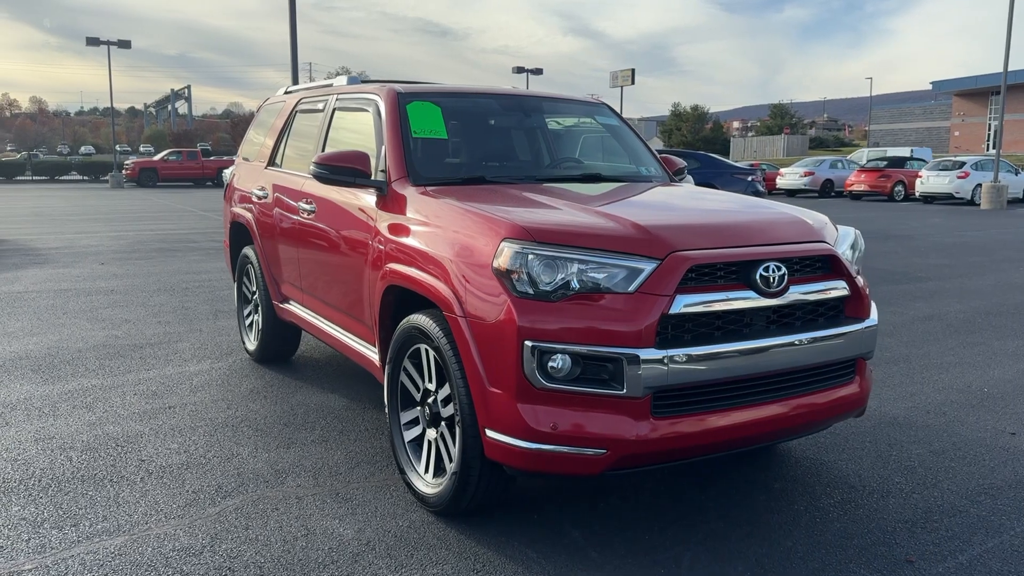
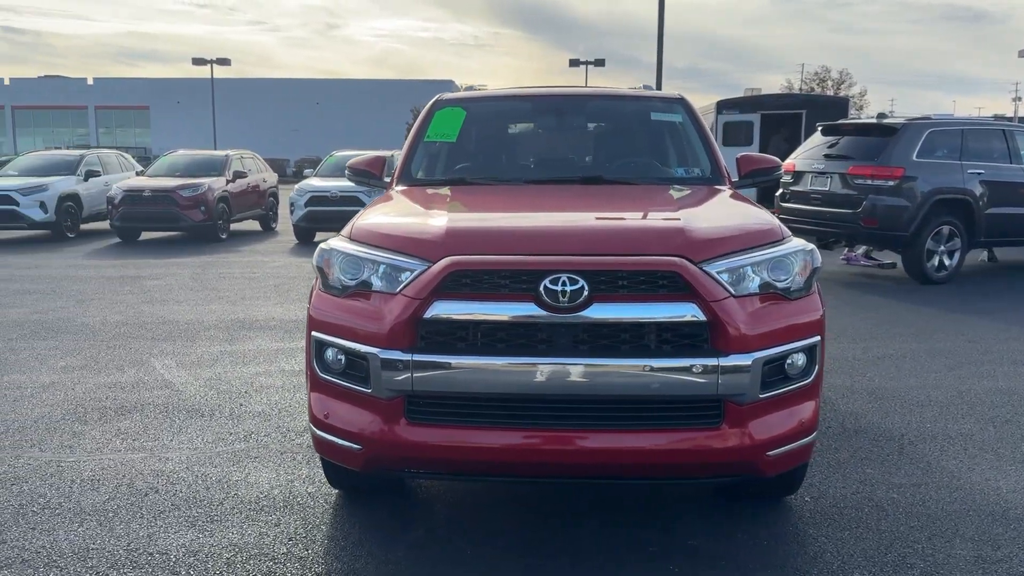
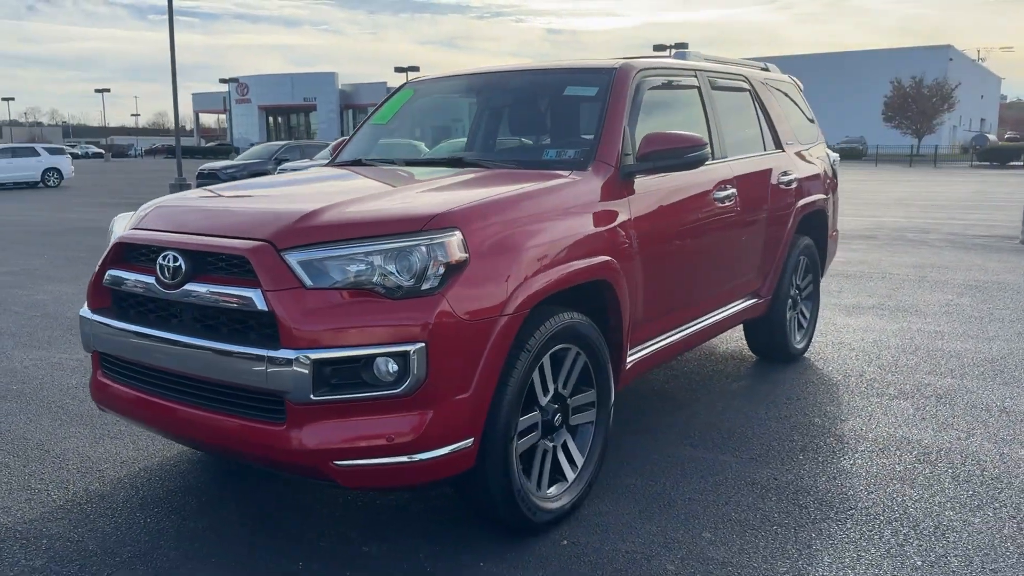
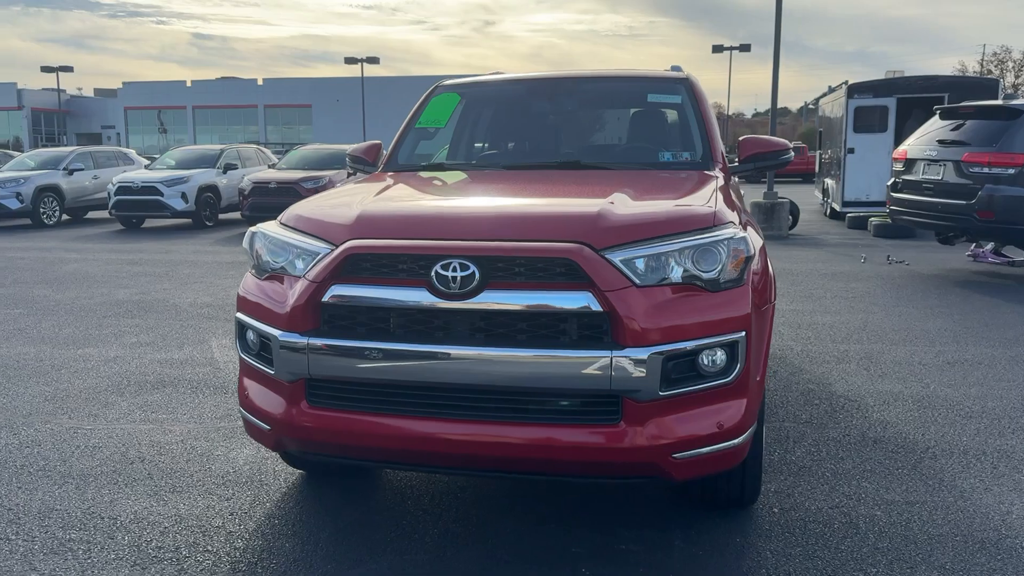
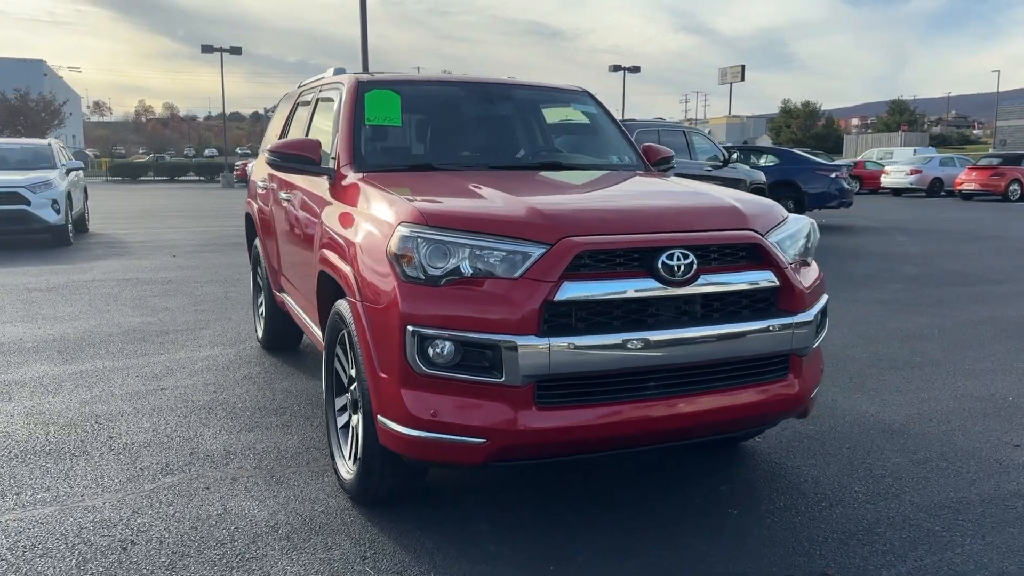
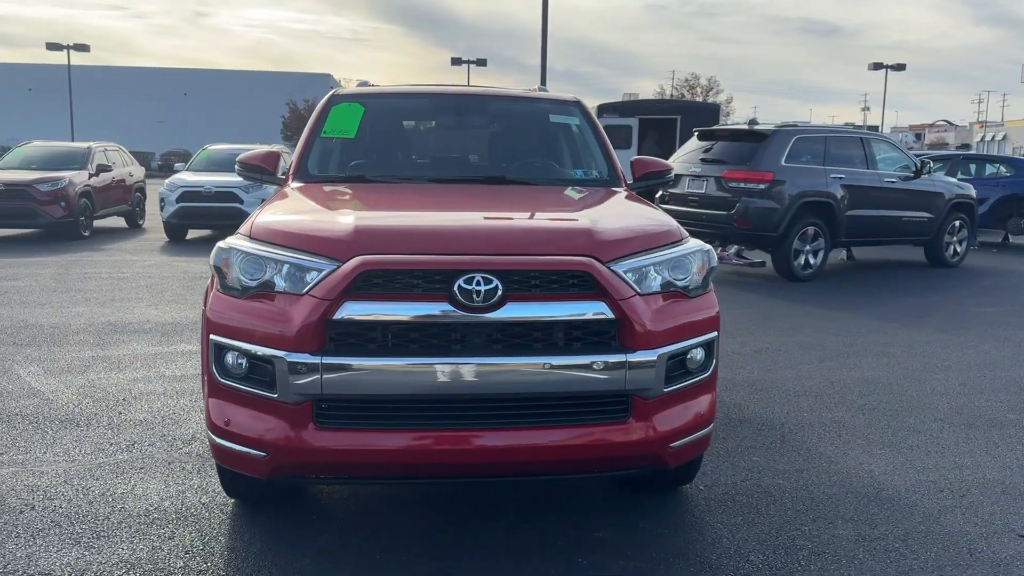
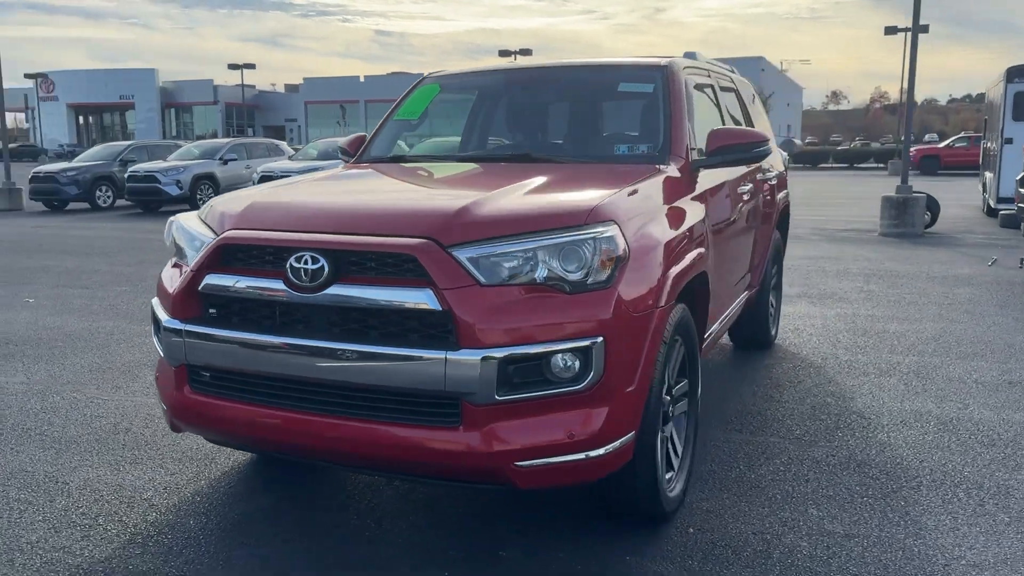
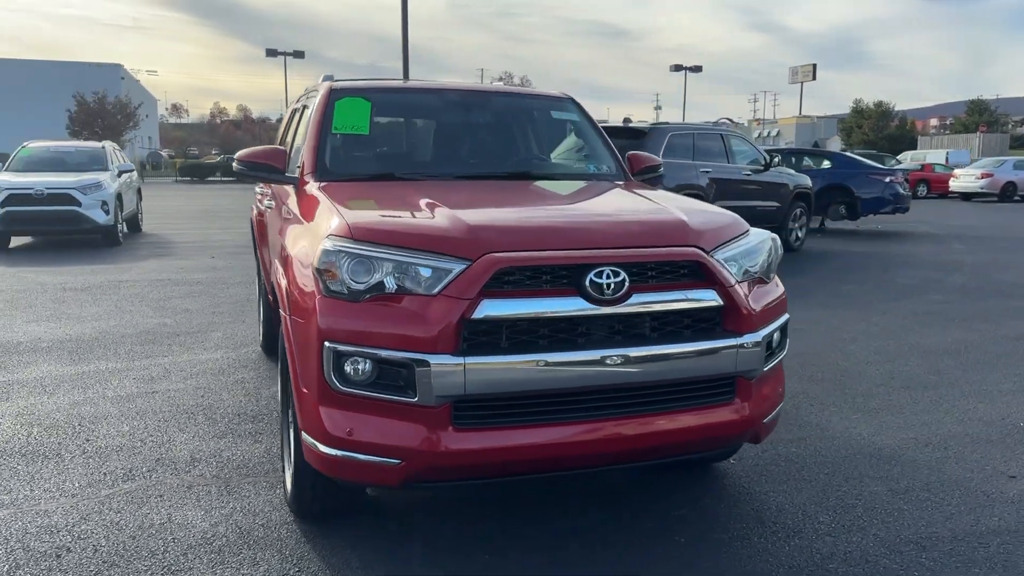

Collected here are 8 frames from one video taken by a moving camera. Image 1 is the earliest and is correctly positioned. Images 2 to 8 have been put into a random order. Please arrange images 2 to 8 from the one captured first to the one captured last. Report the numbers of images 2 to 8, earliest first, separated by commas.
5, 8, 6, 2, 4, 7, 3
